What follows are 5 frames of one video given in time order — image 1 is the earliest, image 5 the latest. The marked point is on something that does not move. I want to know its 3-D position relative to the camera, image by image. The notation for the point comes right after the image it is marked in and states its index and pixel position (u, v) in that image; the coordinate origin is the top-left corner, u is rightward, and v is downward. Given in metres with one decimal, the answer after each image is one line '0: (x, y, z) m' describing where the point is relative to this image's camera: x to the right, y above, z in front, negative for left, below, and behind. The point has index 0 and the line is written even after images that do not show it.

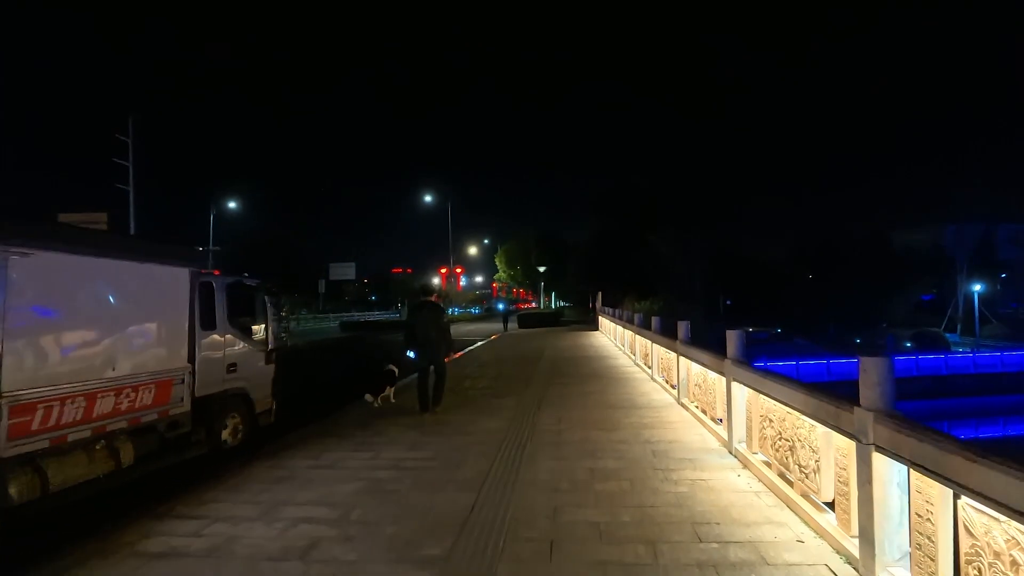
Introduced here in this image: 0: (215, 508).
0: (-1.8, -1.3, +3.9) m
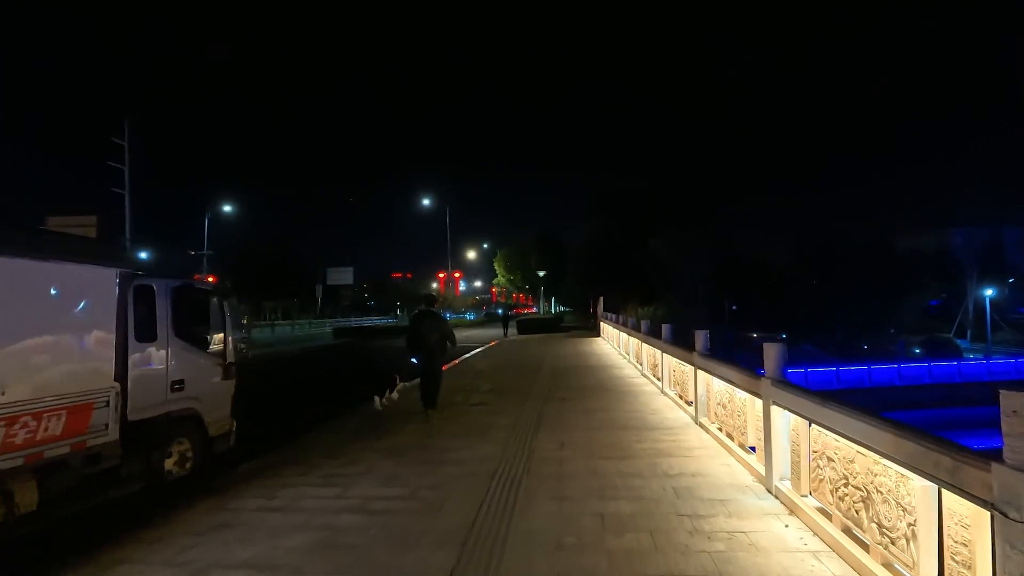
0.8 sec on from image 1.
0: (-1.8, -1.3, +3.2) m
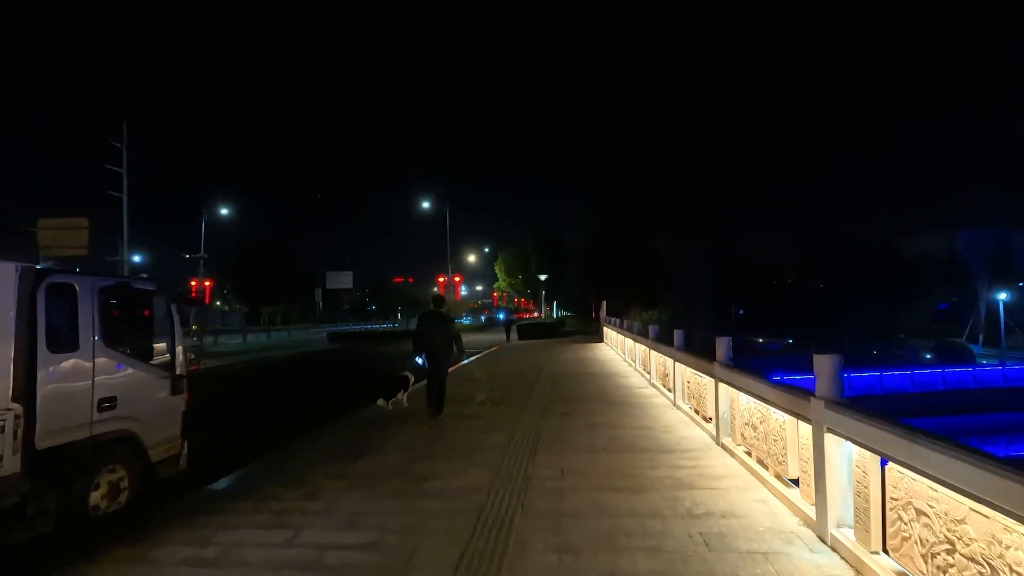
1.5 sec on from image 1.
0: (-1.8, -1.6, +2.8) m
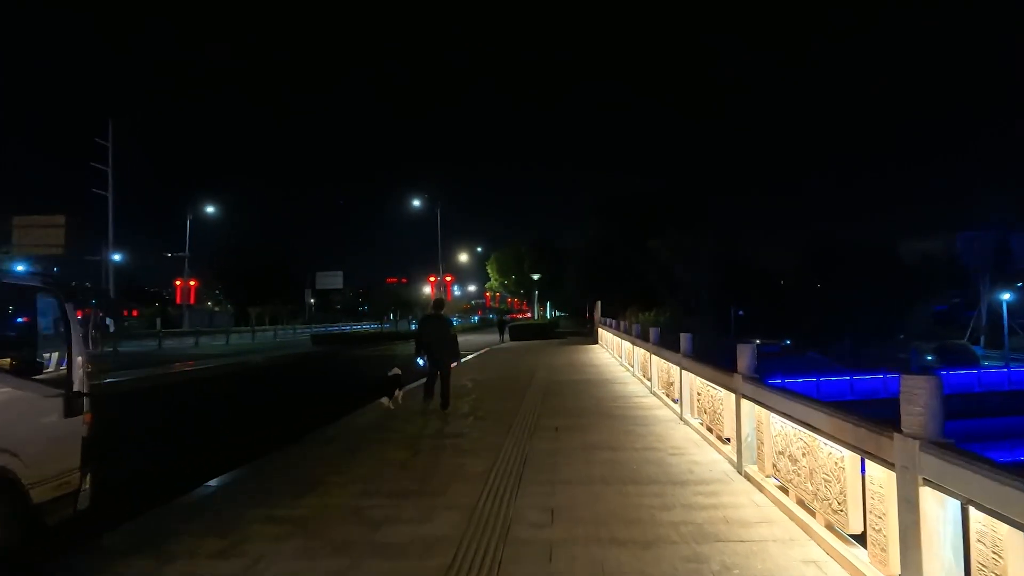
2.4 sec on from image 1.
0: (-2.2, -1.6, +2.1) m
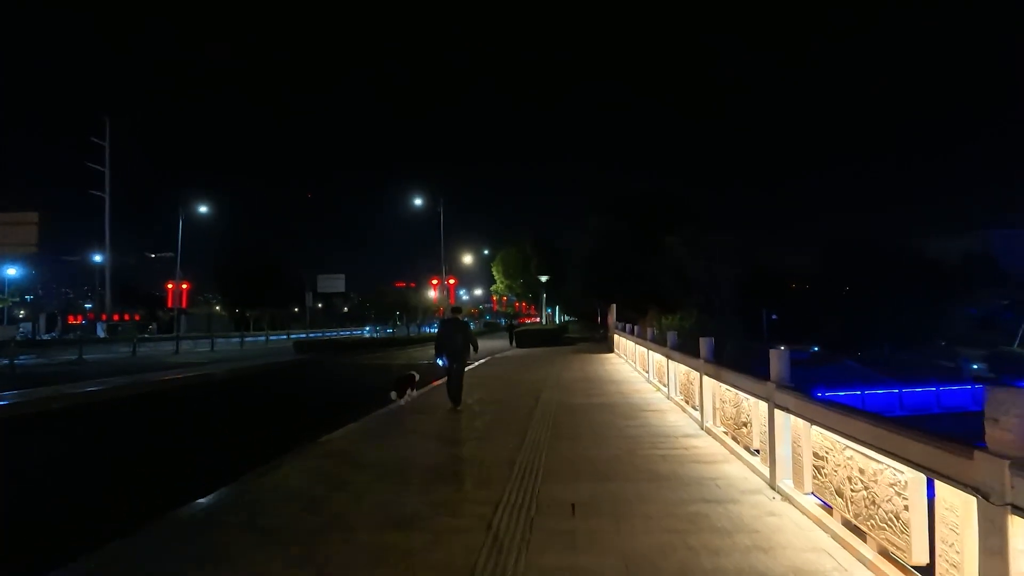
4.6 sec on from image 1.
0: (-1.9, -1.7, +0.5) m
